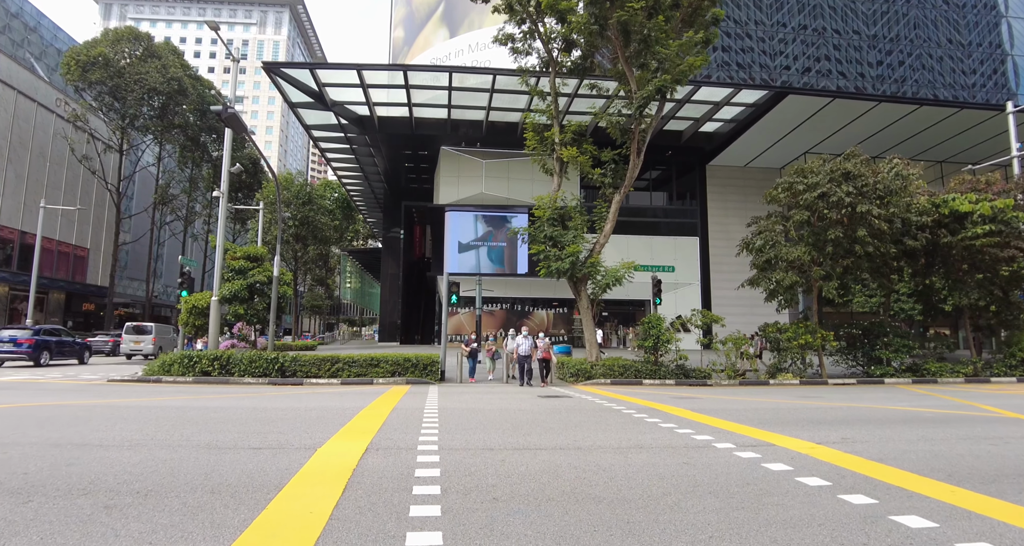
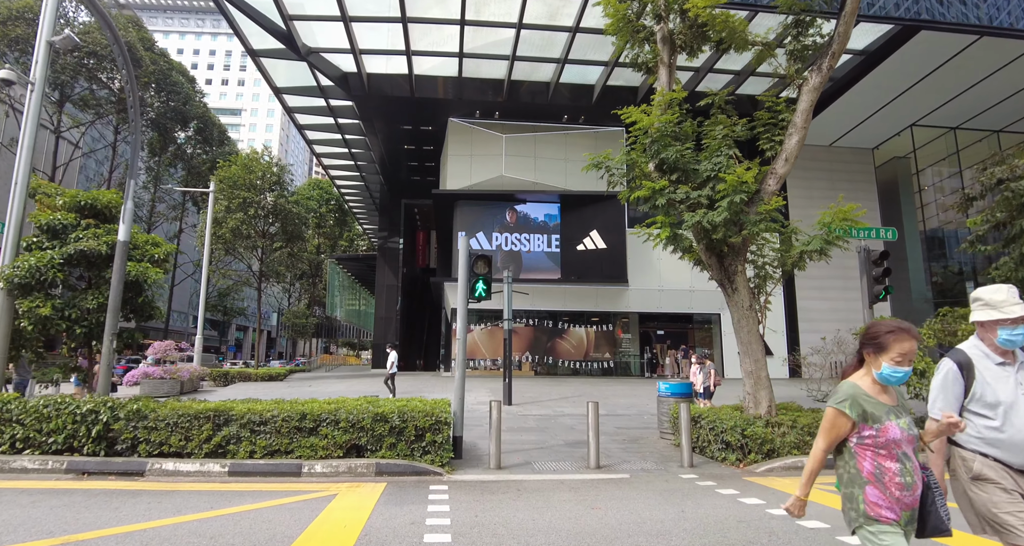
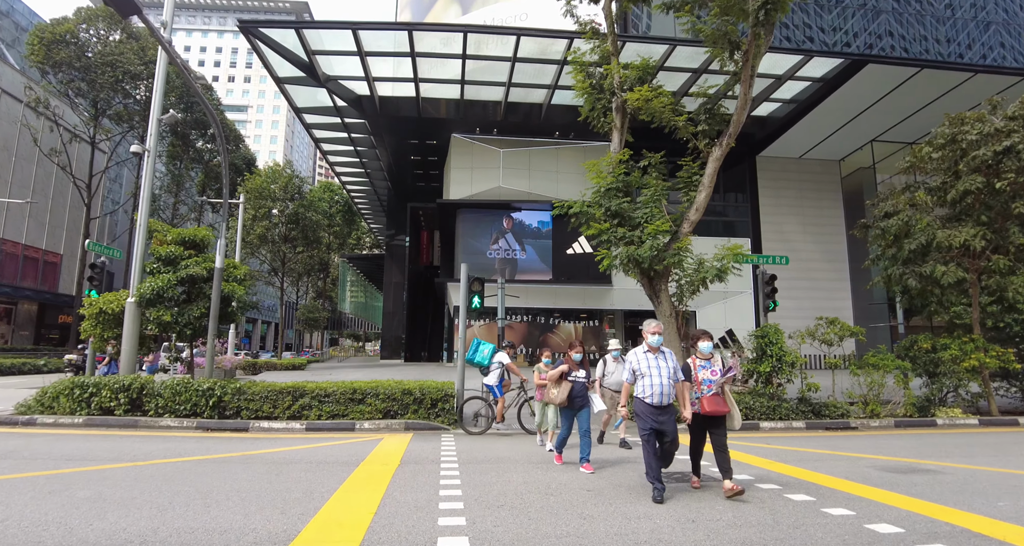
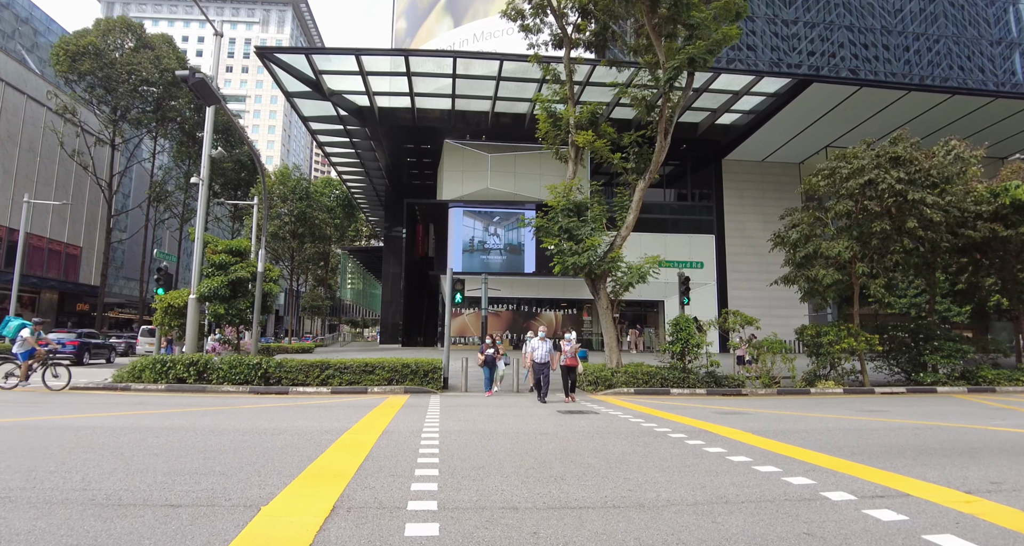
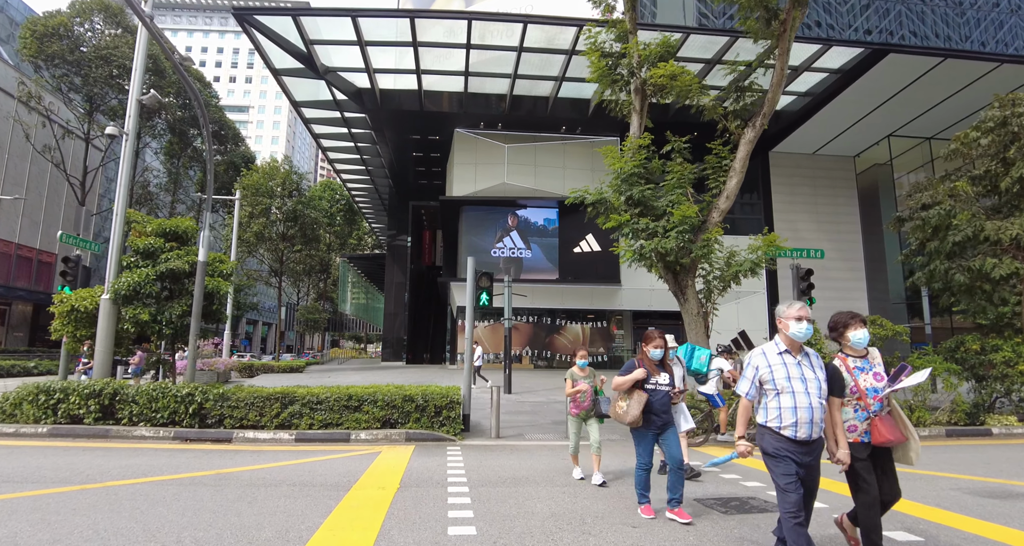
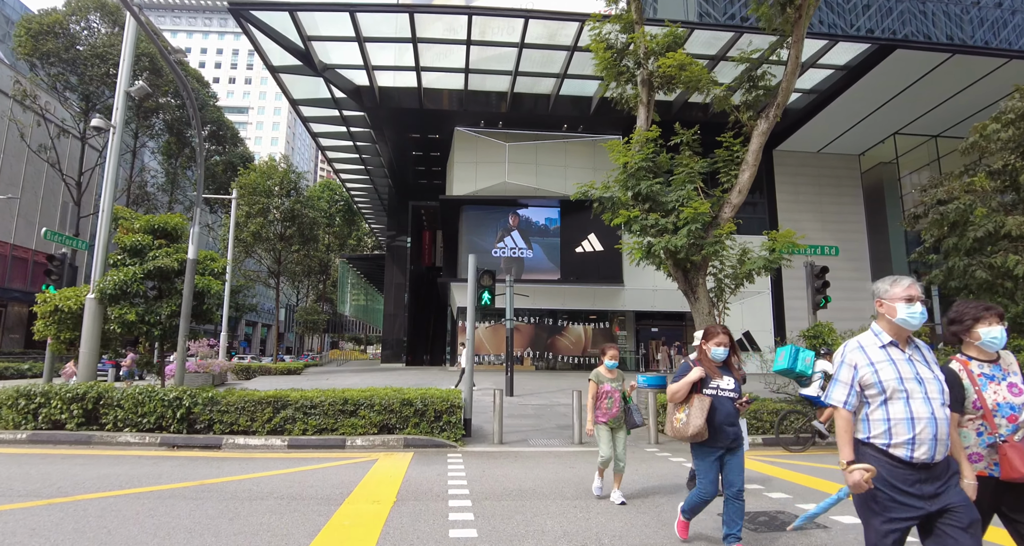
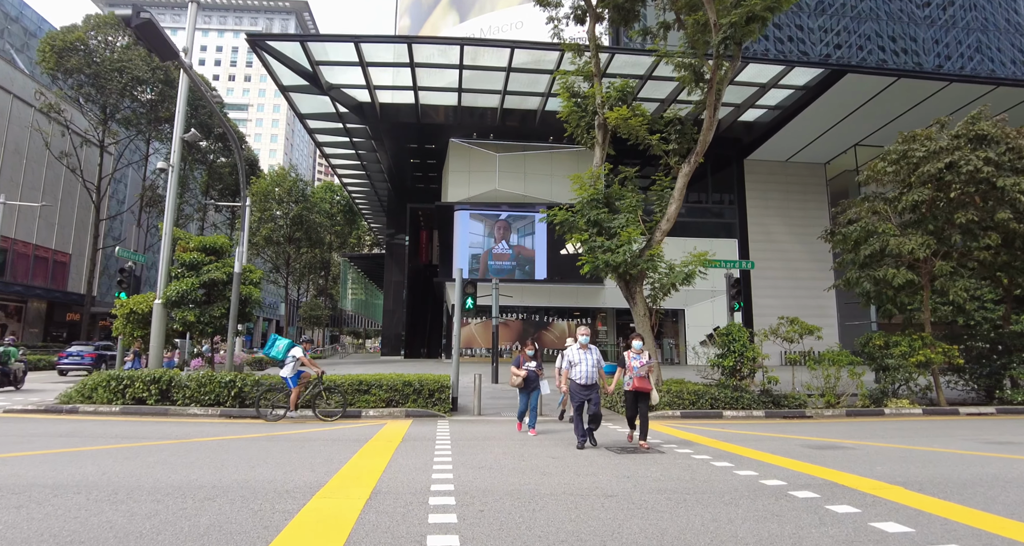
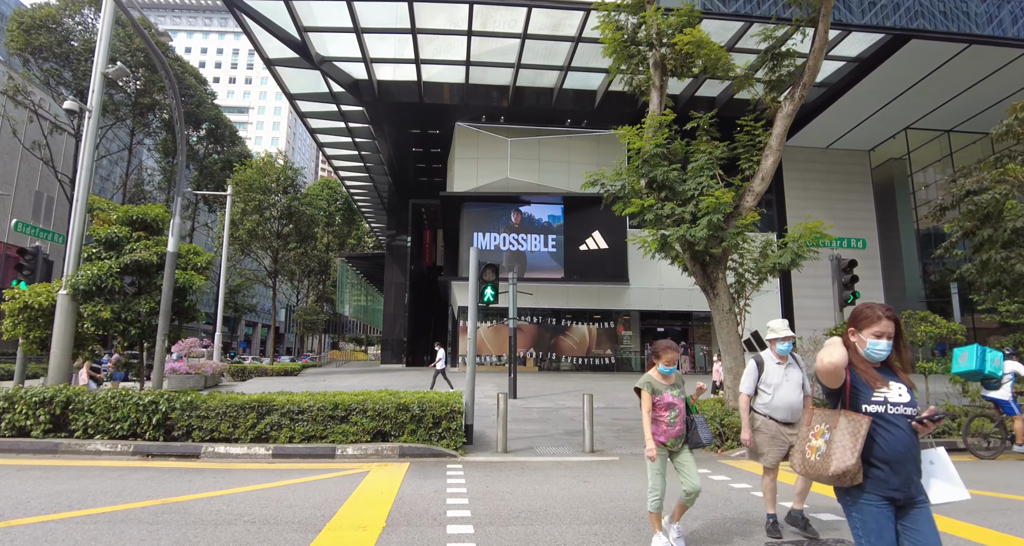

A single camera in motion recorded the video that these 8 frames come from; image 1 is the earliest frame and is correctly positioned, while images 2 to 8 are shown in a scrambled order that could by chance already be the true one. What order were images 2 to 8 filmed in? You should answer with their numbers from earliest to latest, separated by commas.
4, 7, 3, 5, 6, 8, 2
